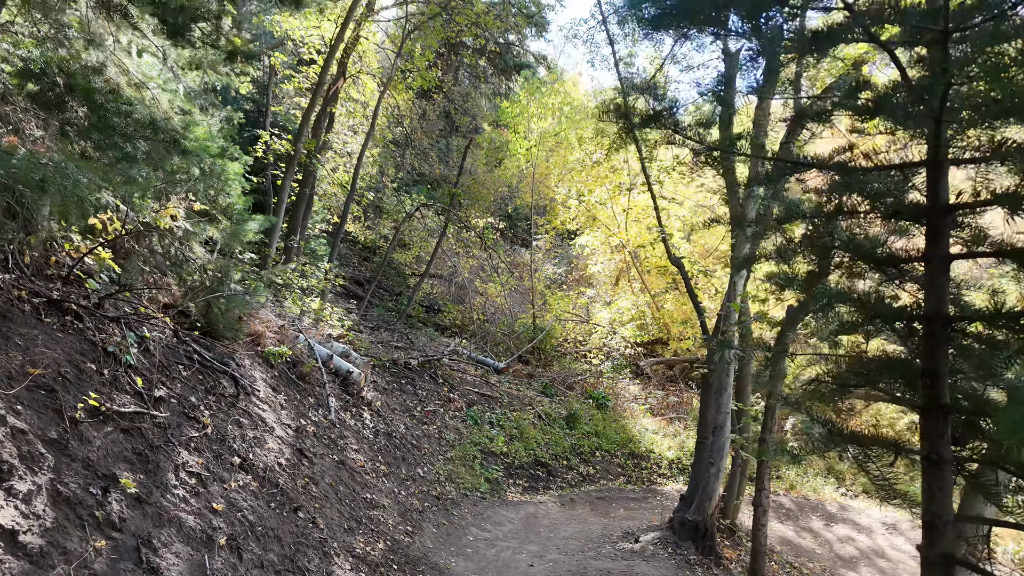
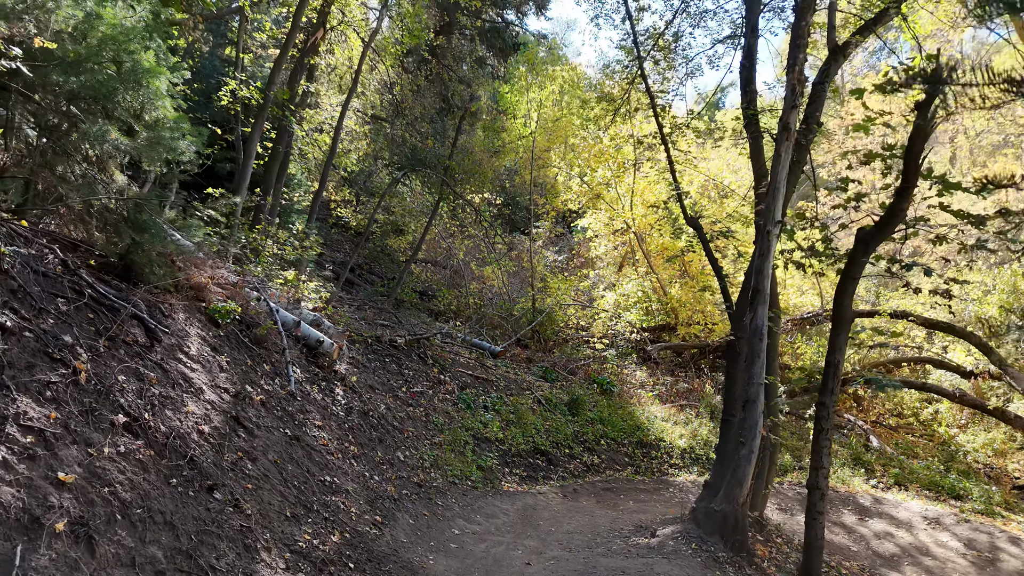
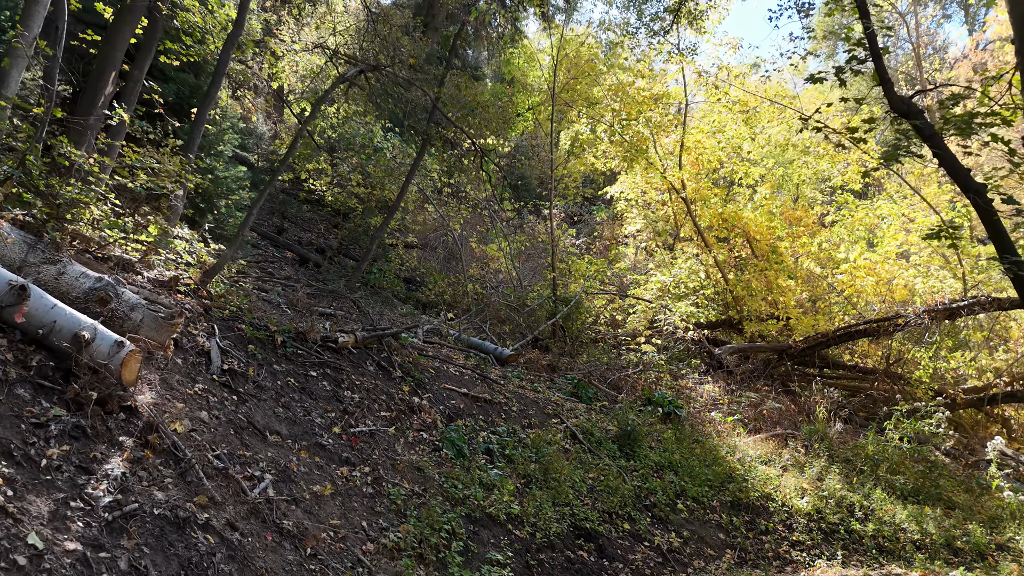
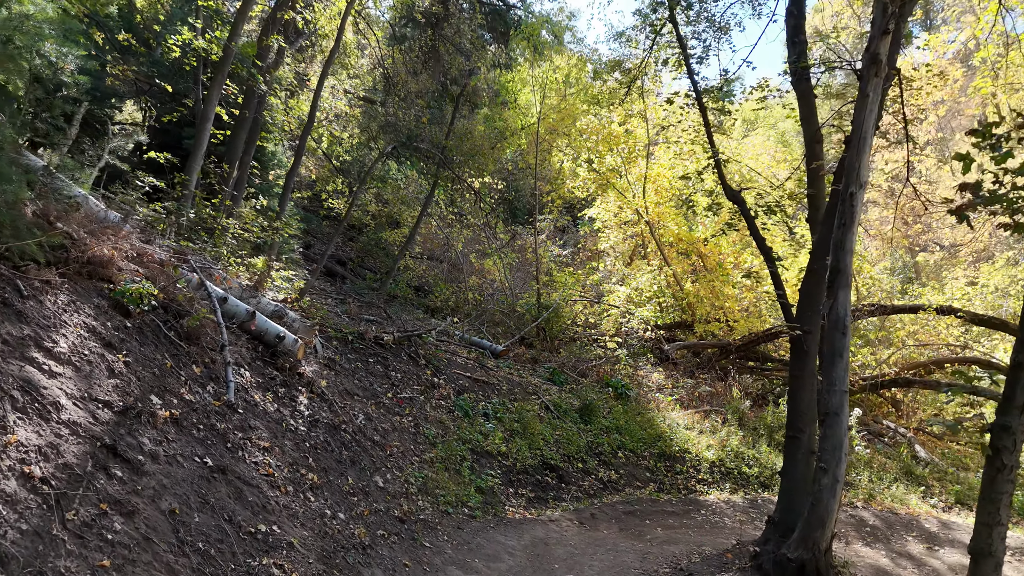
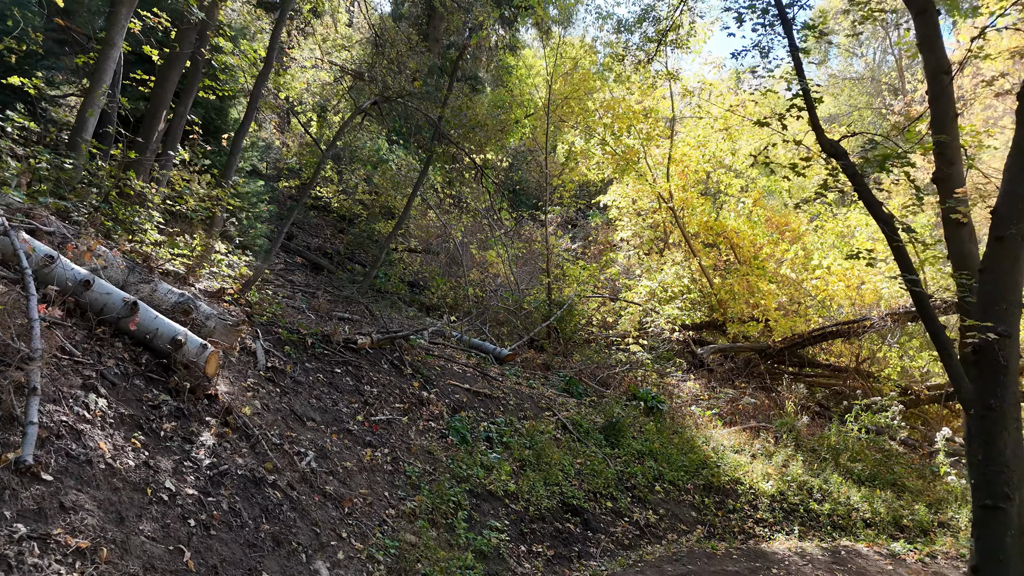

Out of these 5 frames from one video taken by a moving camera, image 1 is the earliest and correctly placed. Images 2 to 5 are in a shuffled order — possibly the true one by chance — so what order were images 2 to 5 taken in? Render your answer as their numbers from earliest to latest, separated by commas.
2, 4, 5, 3
